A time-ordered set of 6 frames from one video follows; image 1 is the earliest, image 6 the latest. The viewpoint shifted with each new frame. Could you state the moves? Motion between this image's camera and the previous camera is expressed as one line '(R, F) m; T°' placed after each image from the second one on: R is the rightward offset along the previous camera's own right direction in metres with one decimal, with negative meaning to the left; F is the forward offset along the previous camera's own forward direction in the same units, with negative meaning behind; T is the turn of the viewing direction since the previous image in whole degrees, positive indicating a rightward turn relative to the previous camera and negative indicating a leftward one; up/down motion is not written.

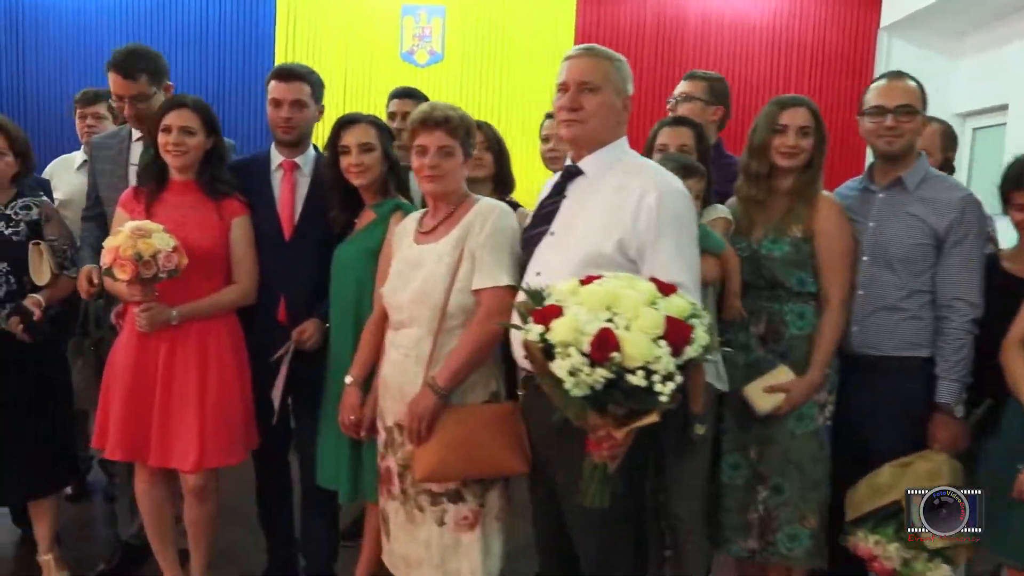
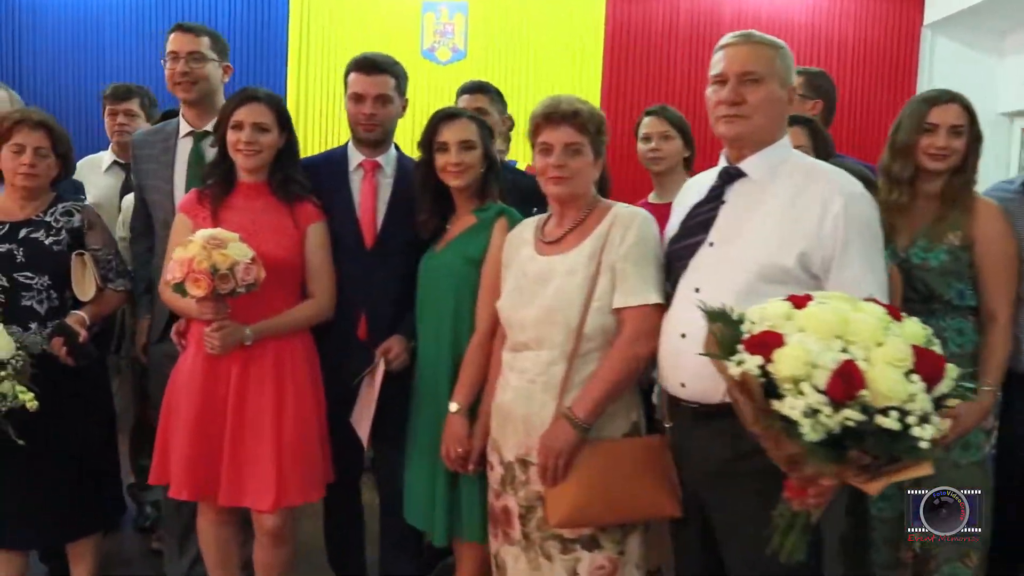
(-0.4, +0.3) m; +2°
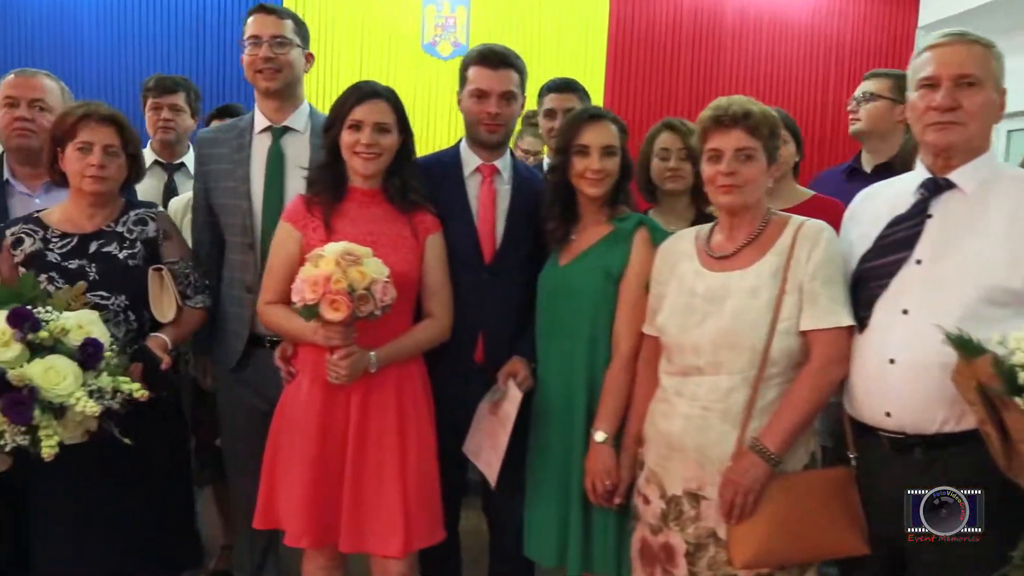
(-0.5, +0.2) m; +5°
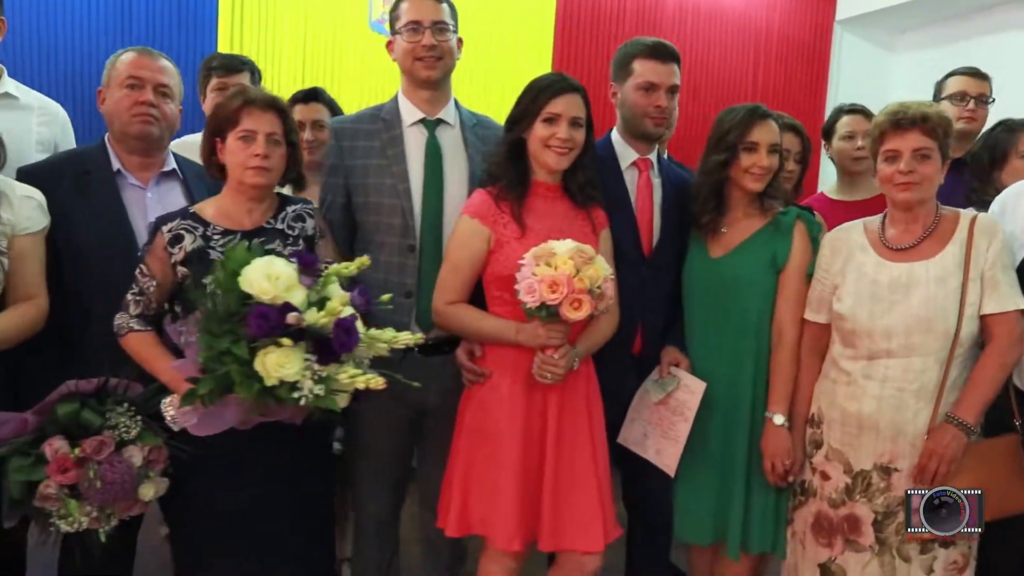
(-0.8, +0.1) m; +11°
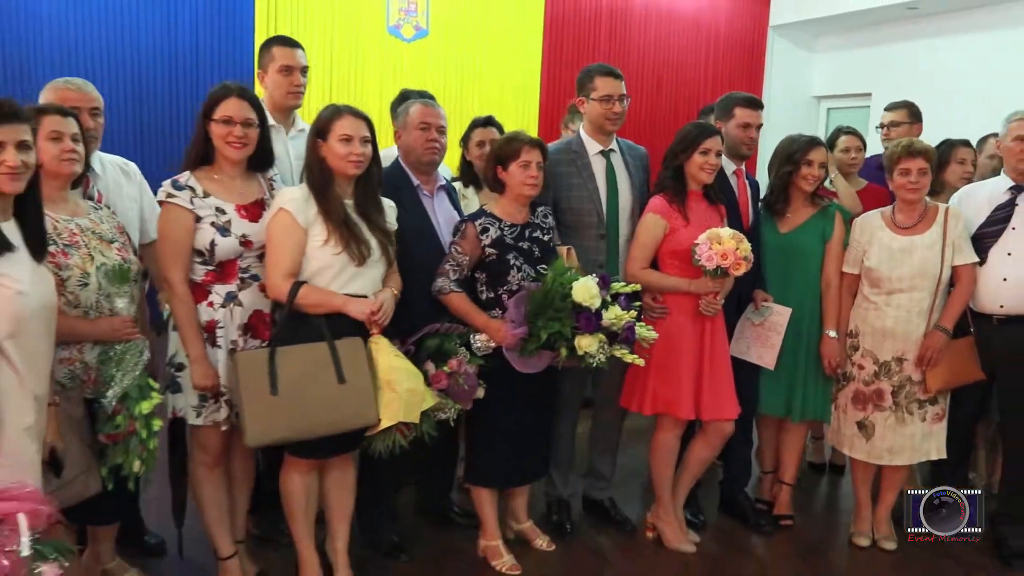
(-1.0, -0.9) m; +9°
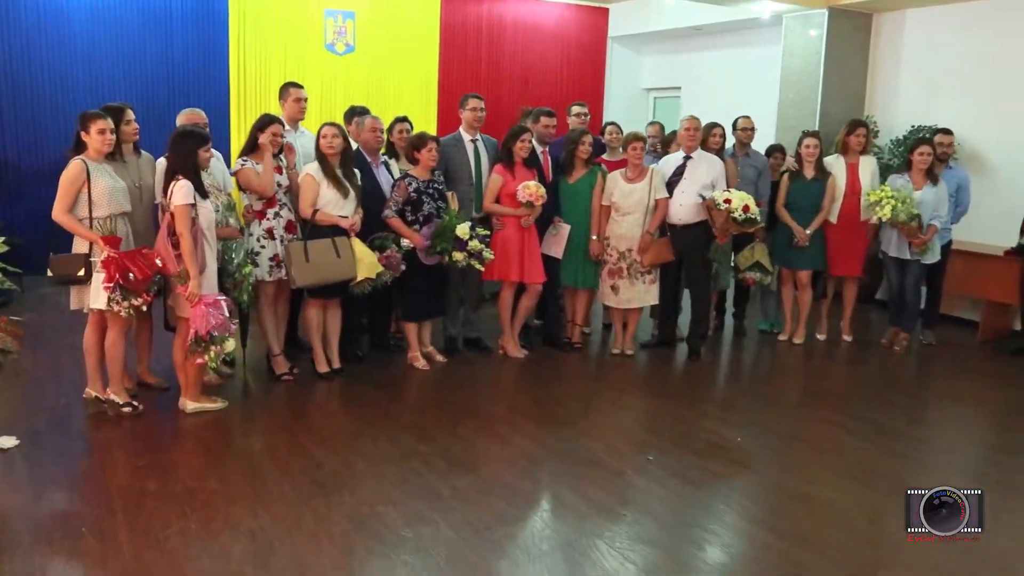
(0.0, -2.5) m; +6°
